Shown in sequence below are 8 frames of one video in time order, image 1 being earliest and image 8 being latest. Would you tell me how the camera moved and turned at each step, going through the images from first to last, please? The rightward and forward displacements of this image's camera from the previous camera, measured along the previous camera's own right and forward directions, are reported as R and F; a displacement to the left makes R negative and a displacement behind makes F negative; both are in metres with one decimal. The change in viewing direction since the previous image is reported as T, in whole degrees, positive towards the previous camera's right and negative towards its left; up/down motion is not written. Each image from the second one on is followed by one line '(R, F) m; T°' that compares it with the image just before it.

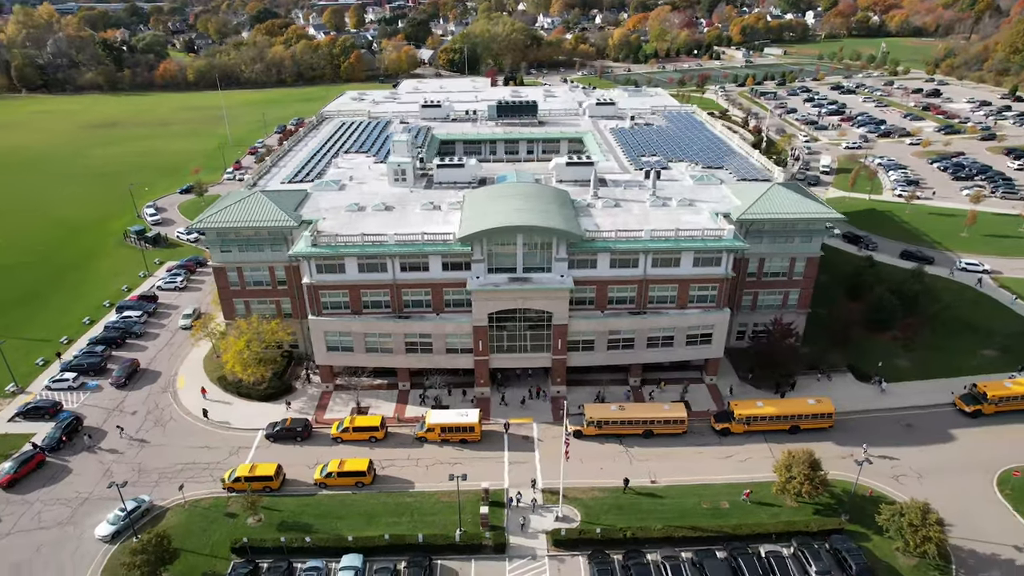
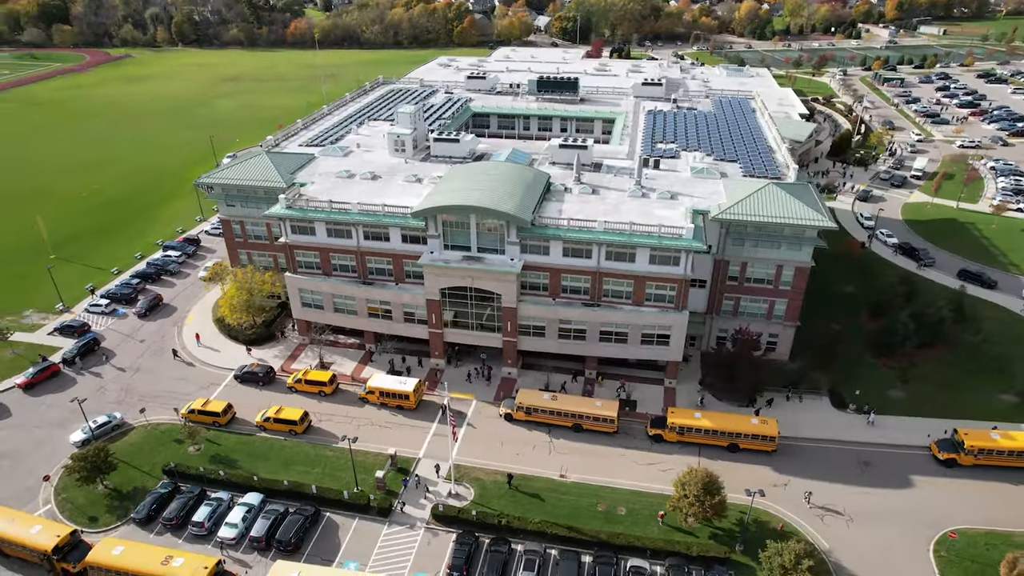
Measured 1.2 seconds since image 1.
(+15.2, +1.2) m; -11°
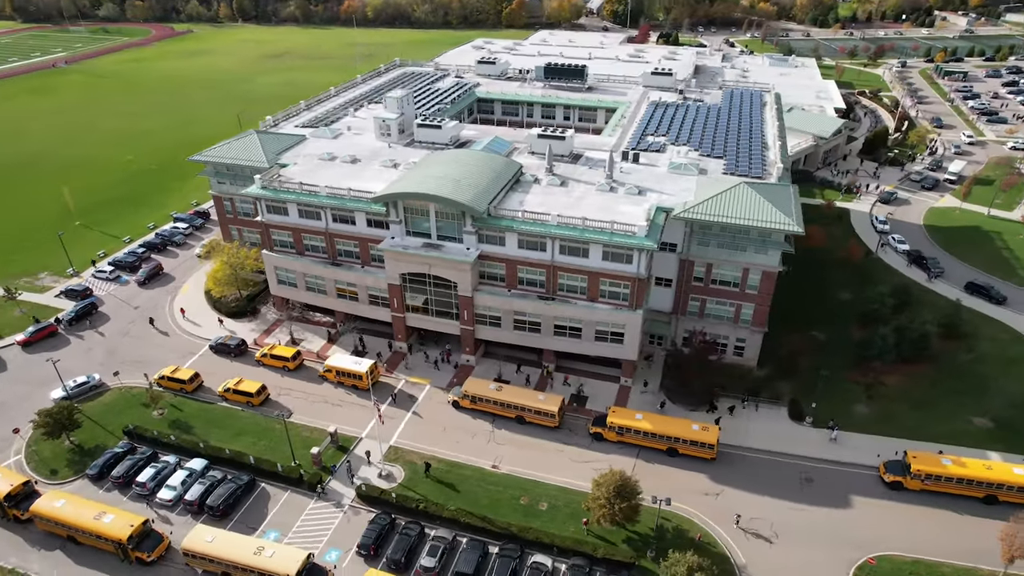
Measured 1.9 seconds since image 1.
(+9.0, +0.3) m; -5°
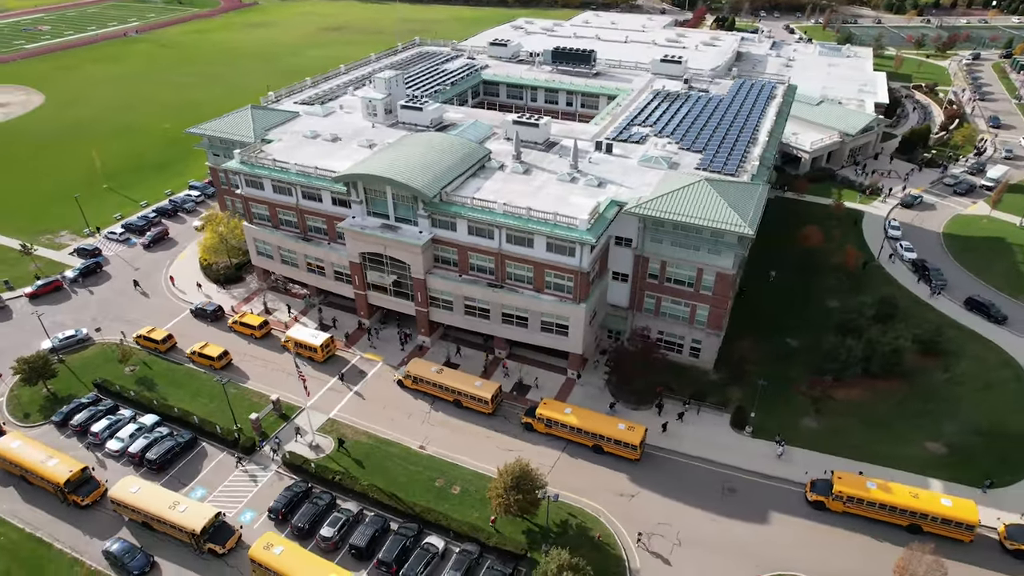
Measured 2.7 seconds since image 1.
(+10.1, +0.3) m; -6°
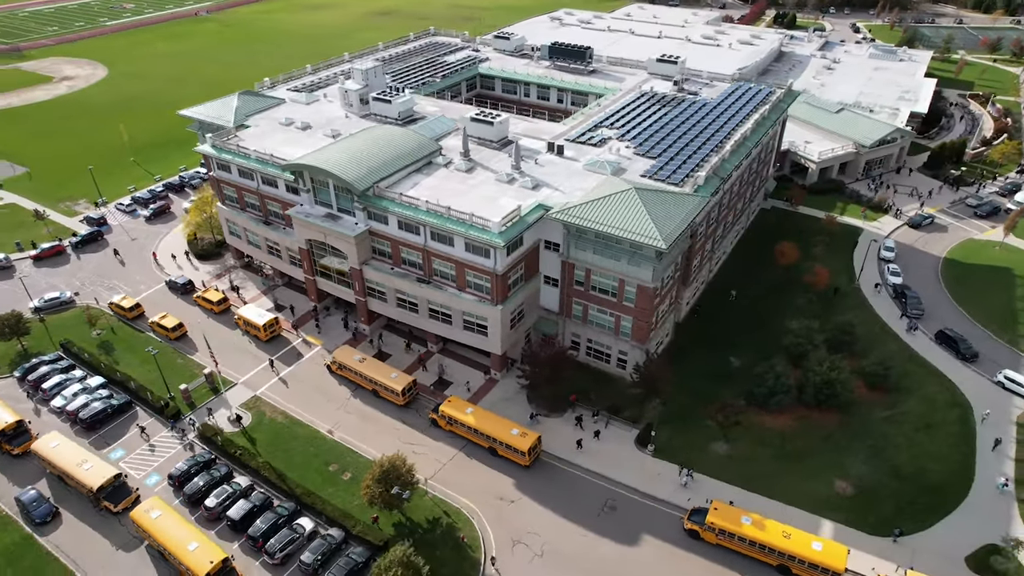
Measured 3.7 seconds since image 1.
(+12.8, +0.4) m; -7°
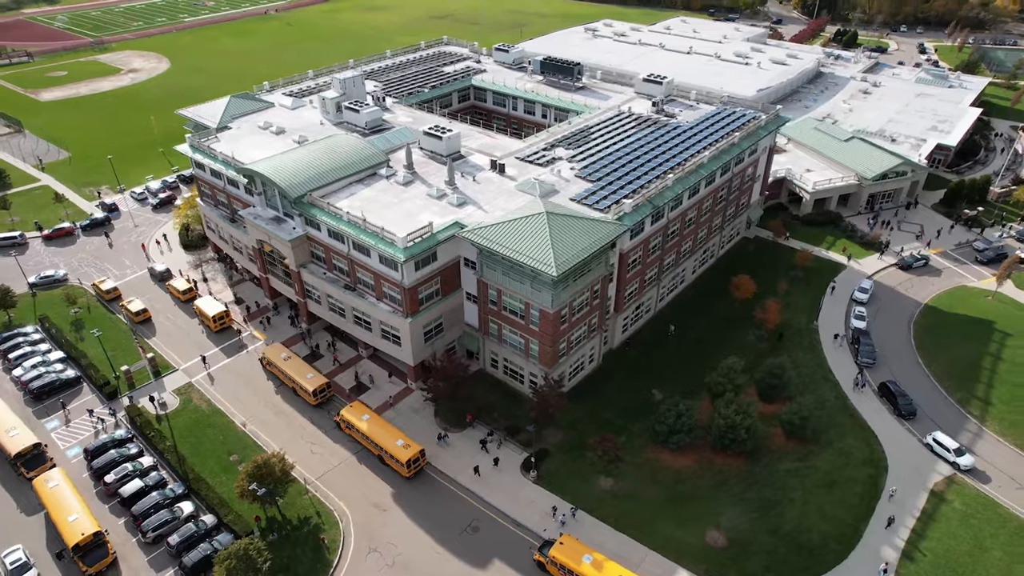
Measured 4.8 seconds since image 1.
(+13.8, +0.1) m; -7°
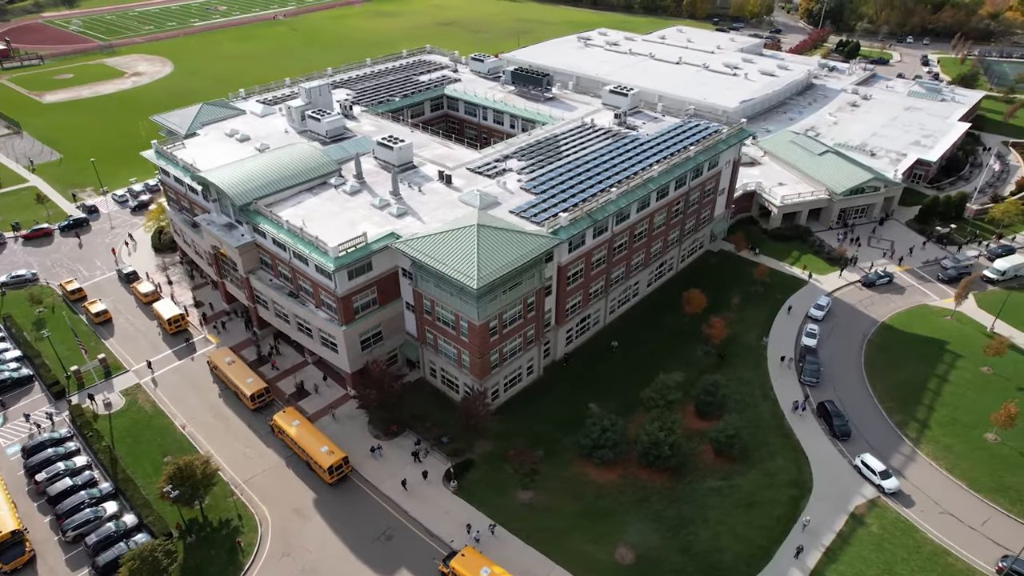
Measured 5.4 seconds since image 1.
(+7.4, -0.3) m; -2°
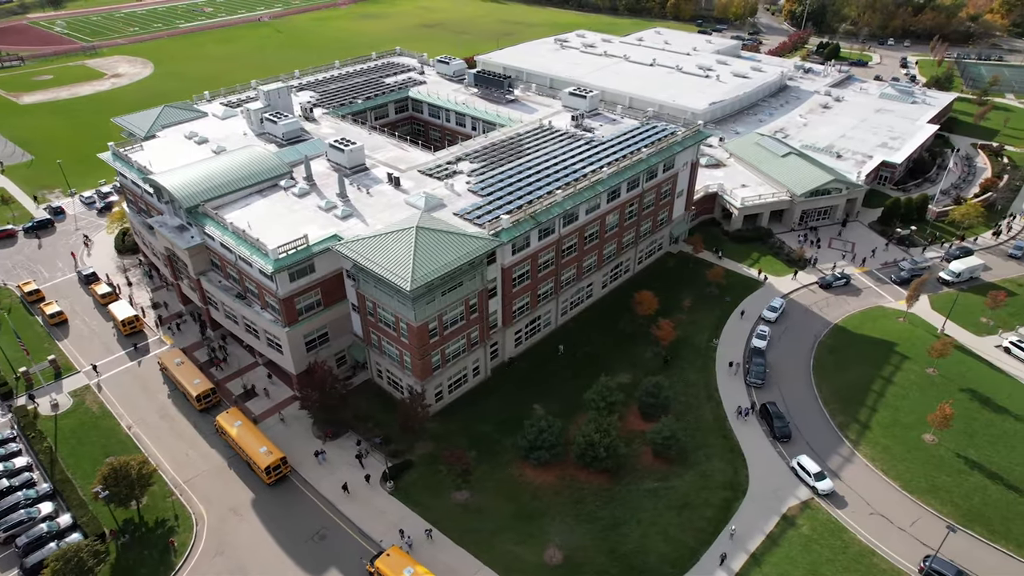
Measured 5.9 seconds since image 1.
(+4.9, -0.2) m; 0°
